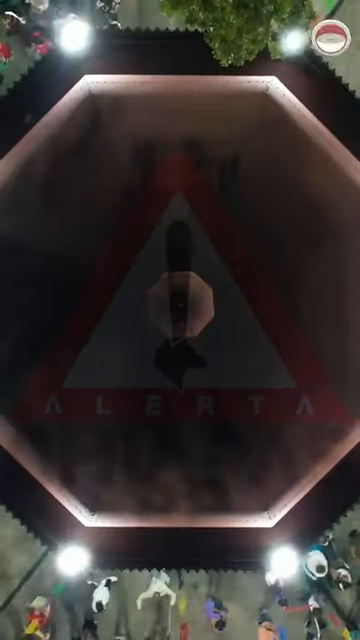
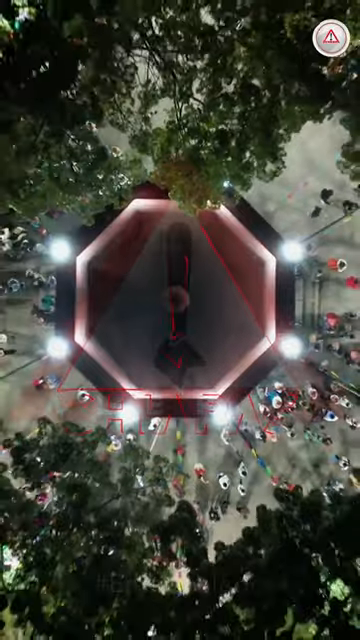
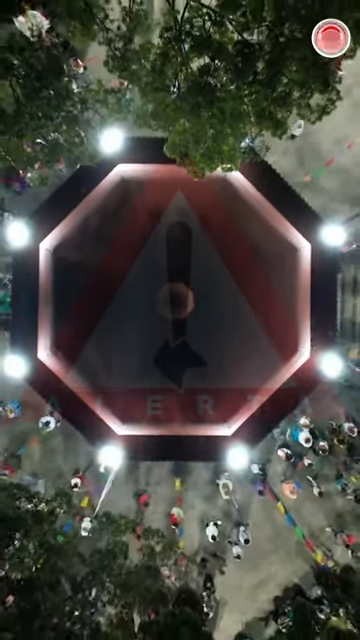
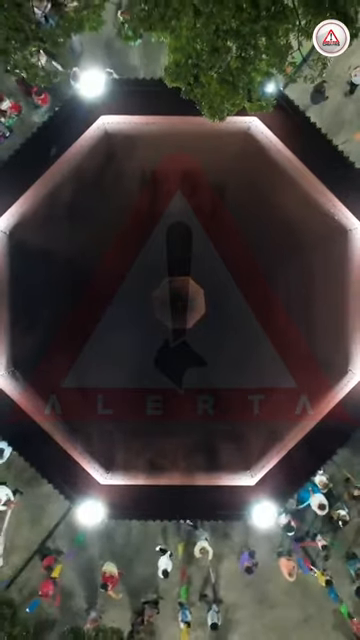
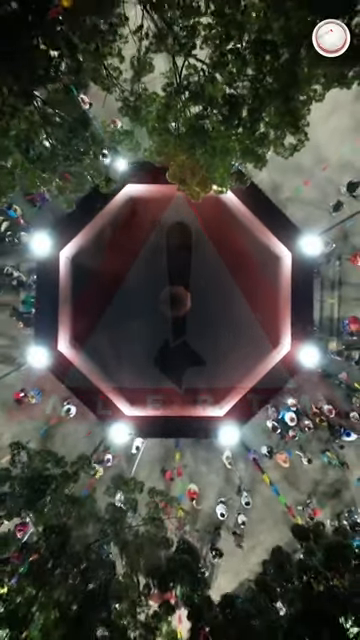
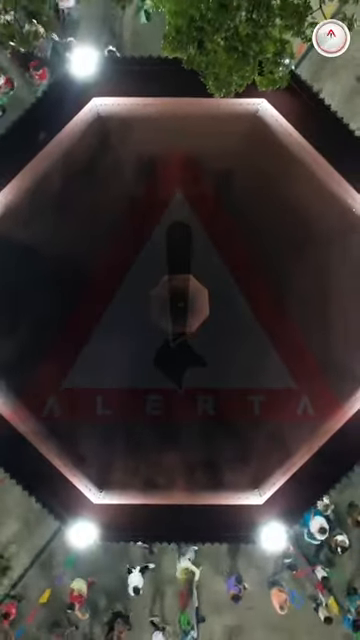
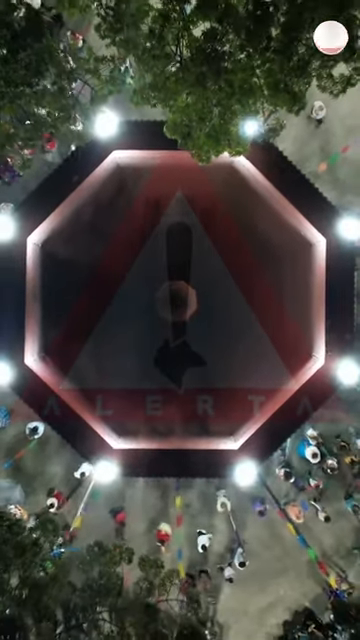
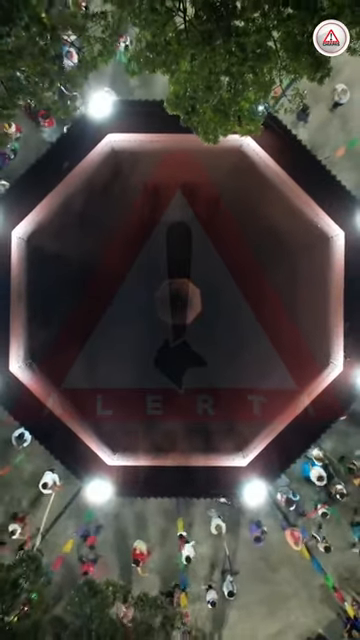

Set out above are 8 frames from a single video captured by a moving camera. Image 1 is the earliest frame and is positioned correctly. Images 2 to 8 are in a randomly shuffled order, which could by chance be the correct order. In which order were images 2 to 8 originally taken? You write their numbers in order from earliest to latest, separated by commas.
6, 4, 8, 7, 3, 5, 2
